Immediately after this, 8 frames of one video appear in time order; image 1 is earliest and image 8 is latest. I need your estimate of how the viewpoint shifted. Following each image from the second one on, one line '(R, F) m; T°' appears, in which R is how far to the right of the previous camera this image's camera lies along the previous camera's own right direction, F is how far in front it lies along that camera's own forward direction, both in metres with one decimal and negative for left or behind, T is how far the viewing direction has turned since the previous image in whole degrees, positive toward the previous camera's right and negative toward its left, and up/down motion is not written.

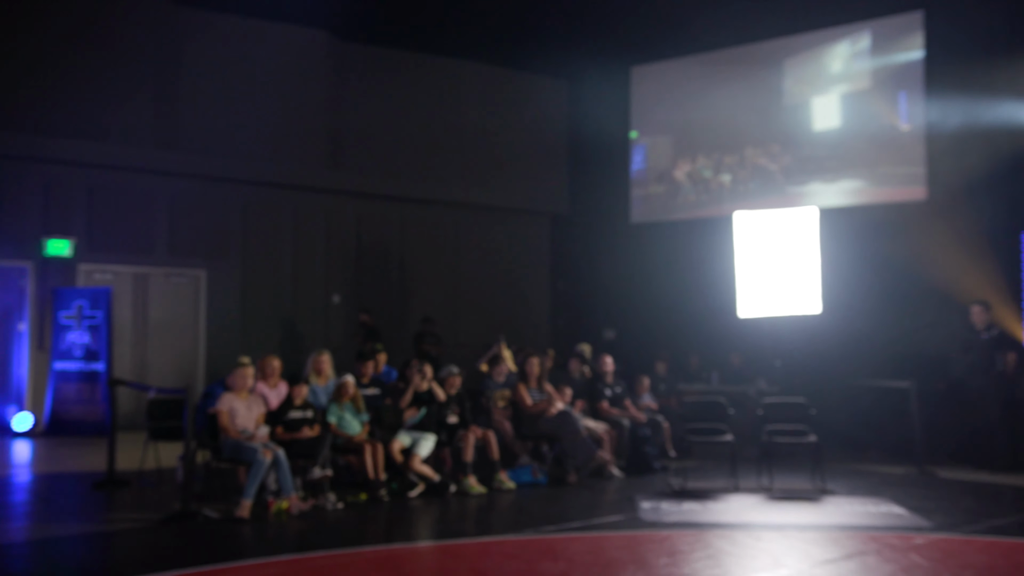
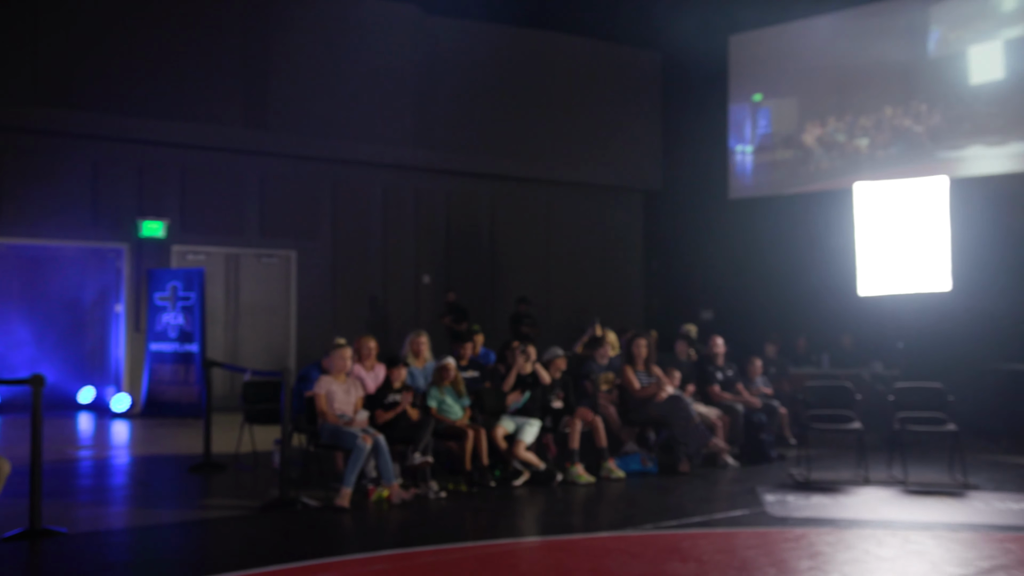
(-0.2, +0.4) m; -5°
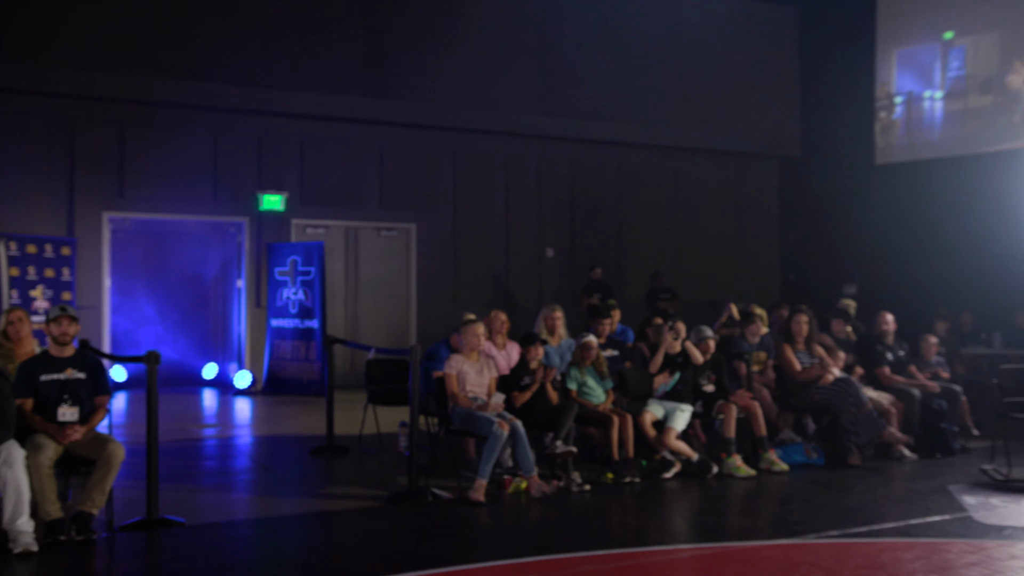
(-0.2, +0.6) m; -6°
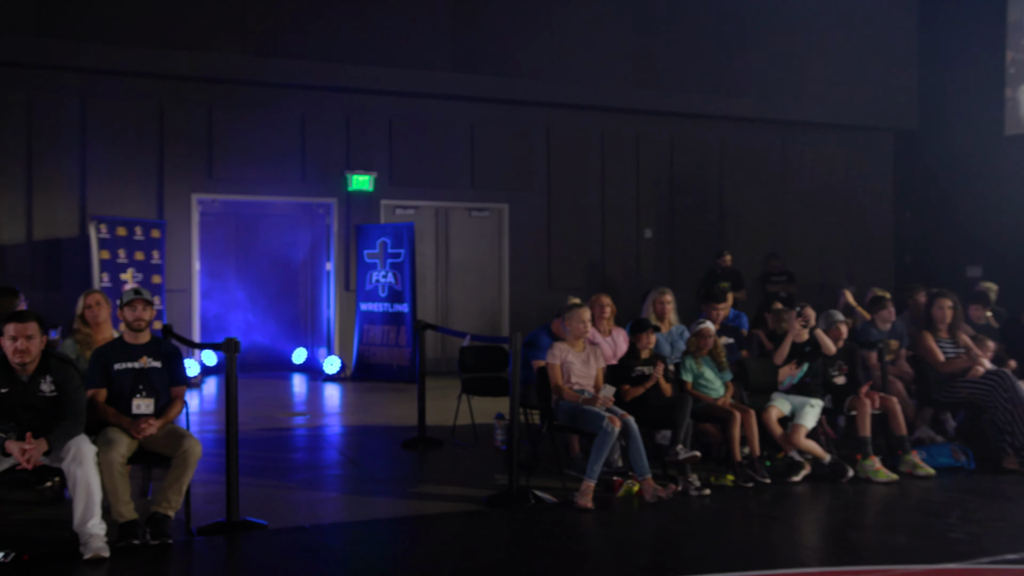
(-0.1, +0.5) m; -5°
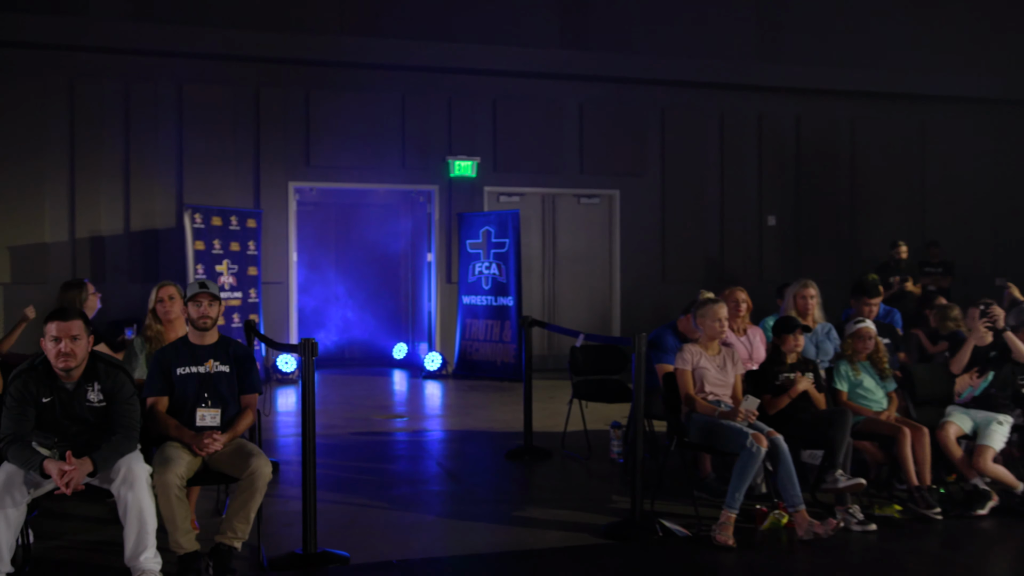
(-0.1, +0.7) m; -6°
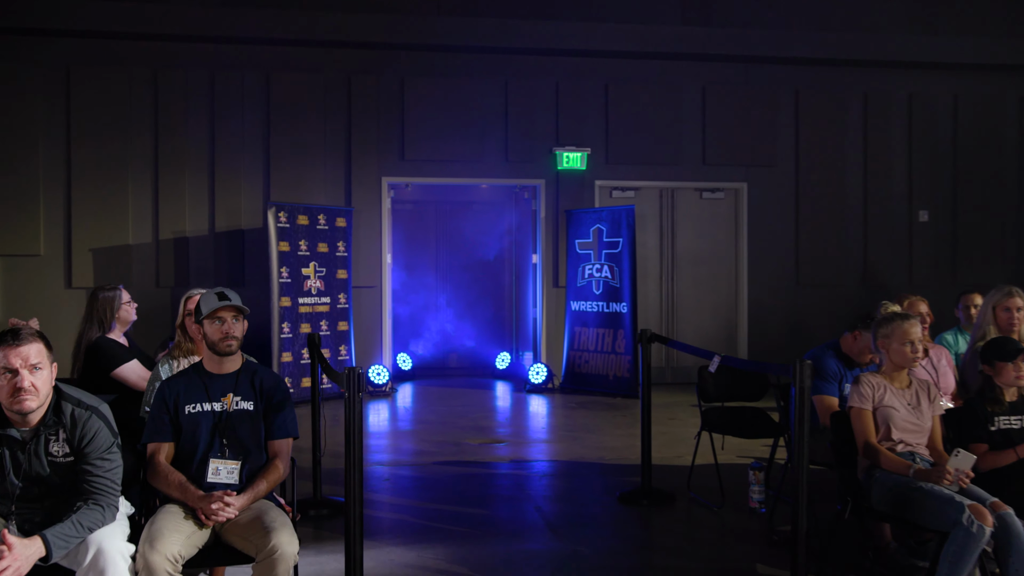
(0.0, +0.9) m; -7°
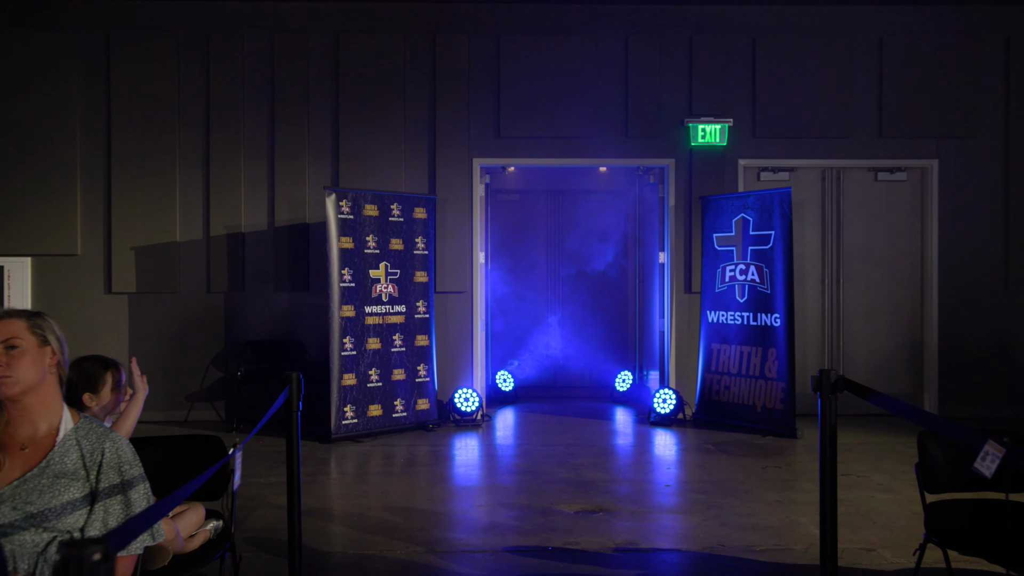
(+0.1, +1.7) m; -8°
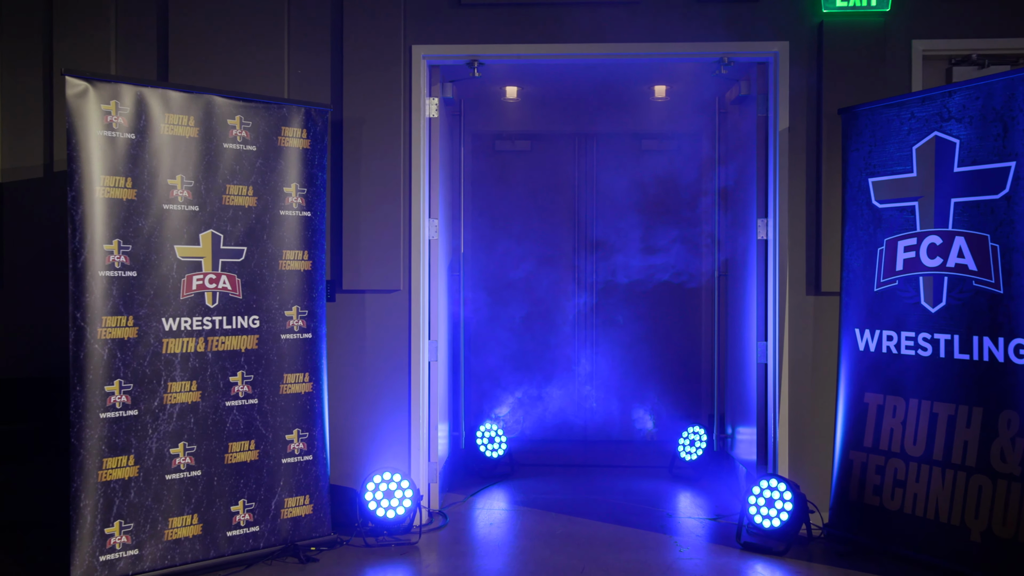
(+0.4, +3.4) m; -4°
